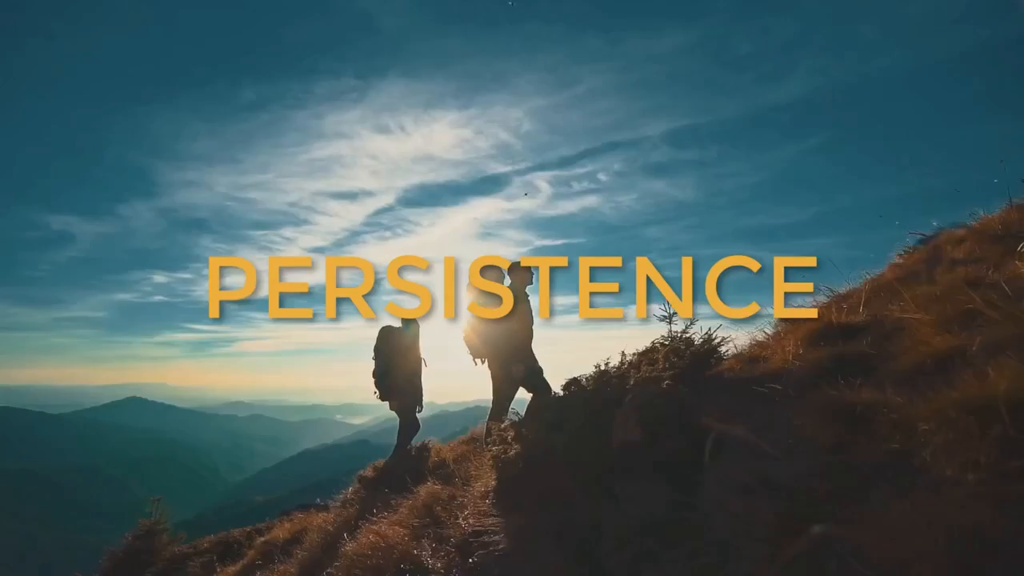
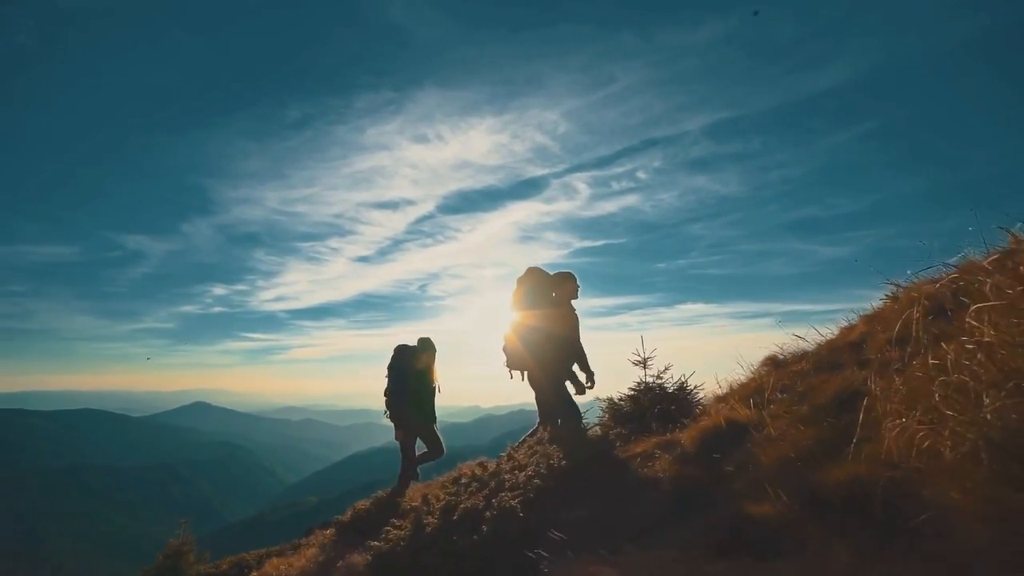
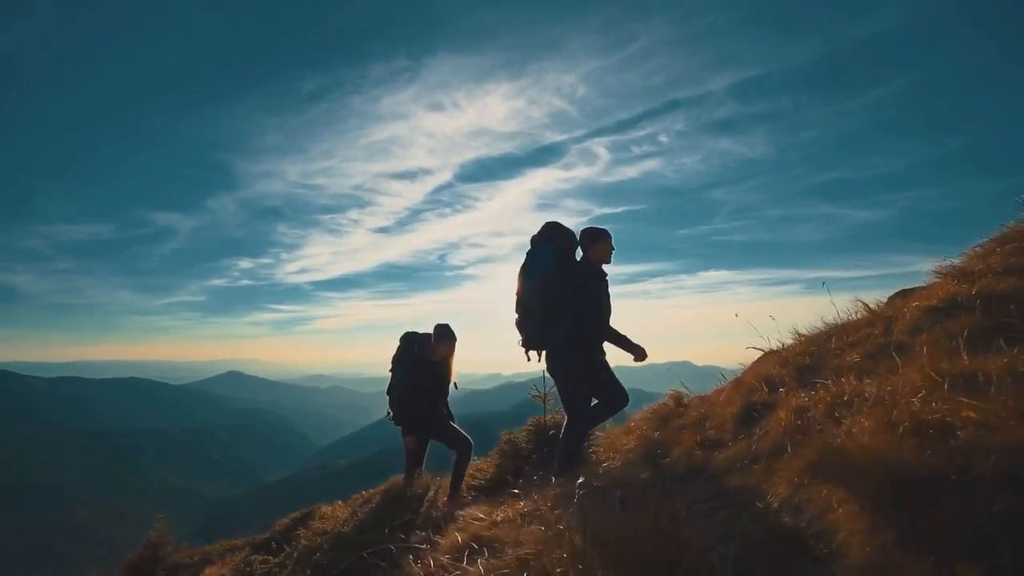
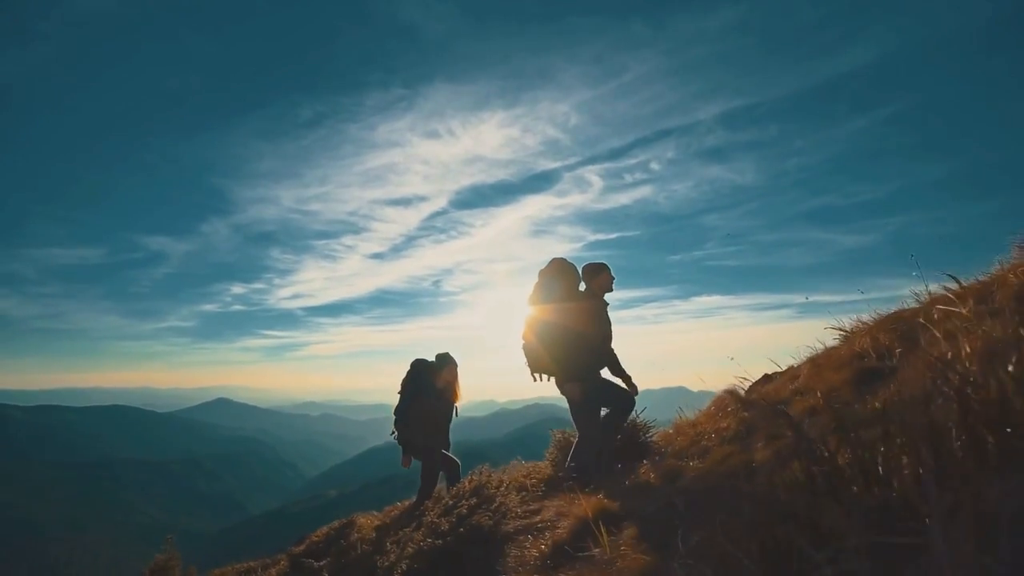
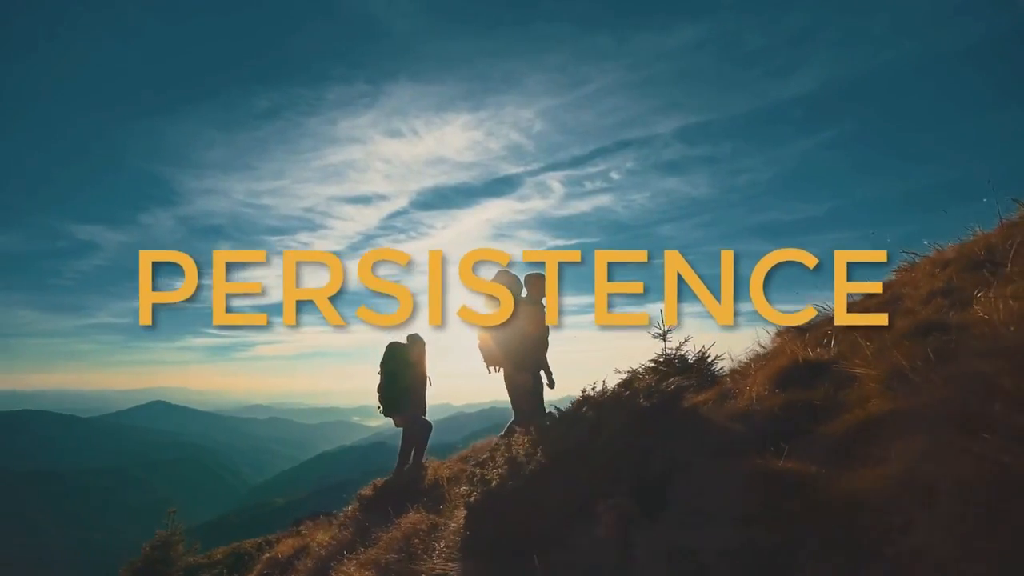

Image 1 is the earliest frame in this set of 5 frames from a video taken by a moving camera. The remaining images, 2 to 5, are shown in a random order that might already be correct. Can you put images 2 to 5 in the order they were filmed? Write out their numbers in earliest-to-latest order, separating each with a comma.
5, 2, 4, 3
